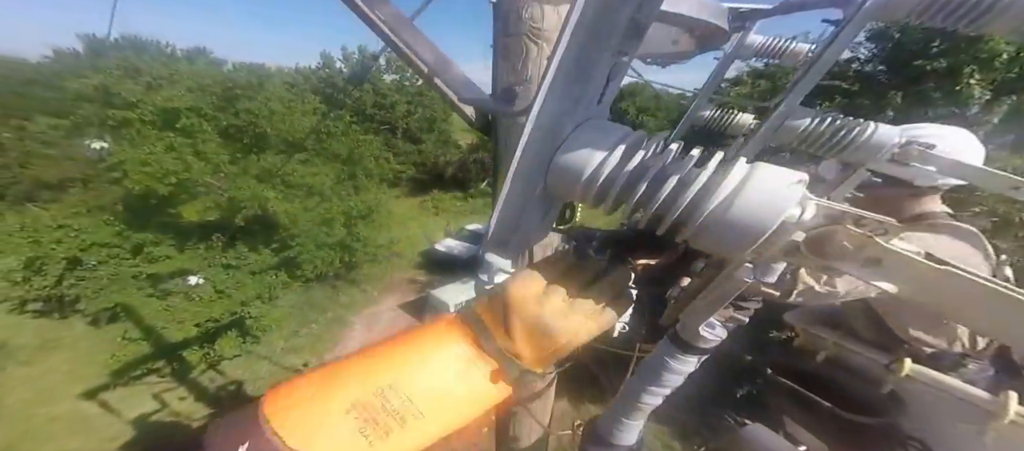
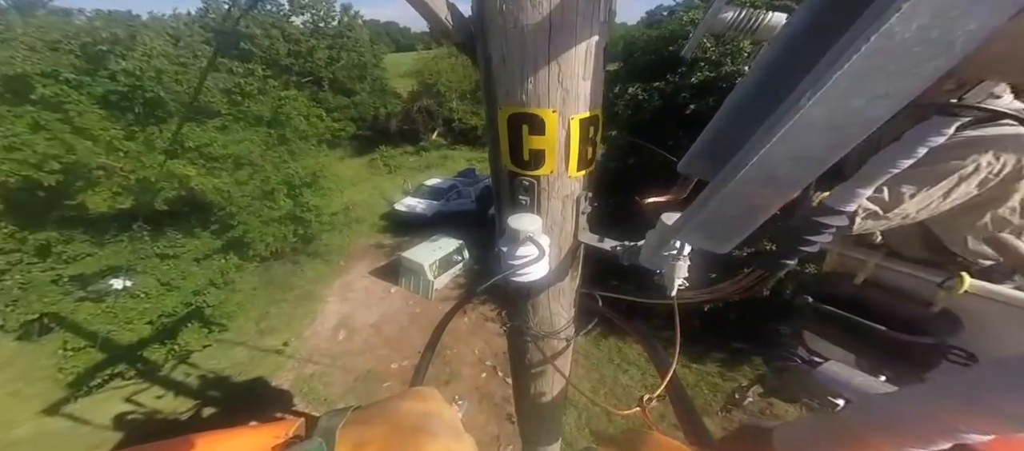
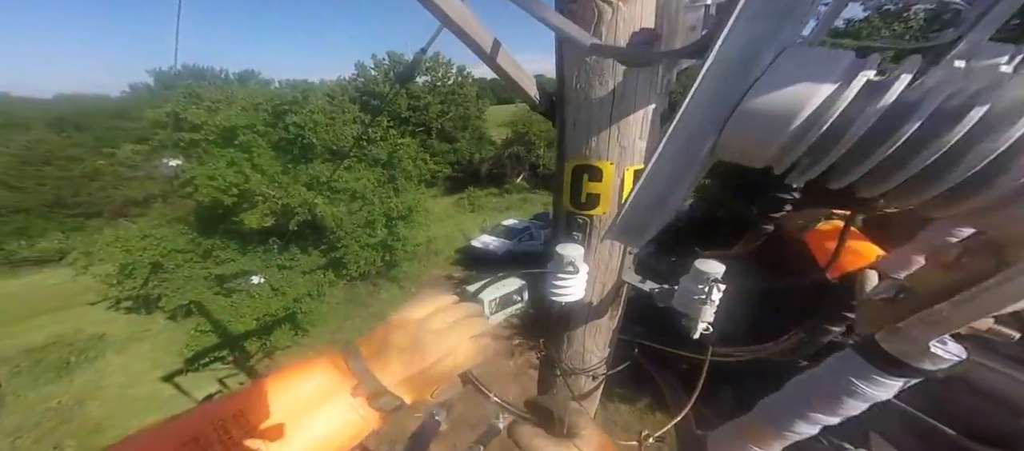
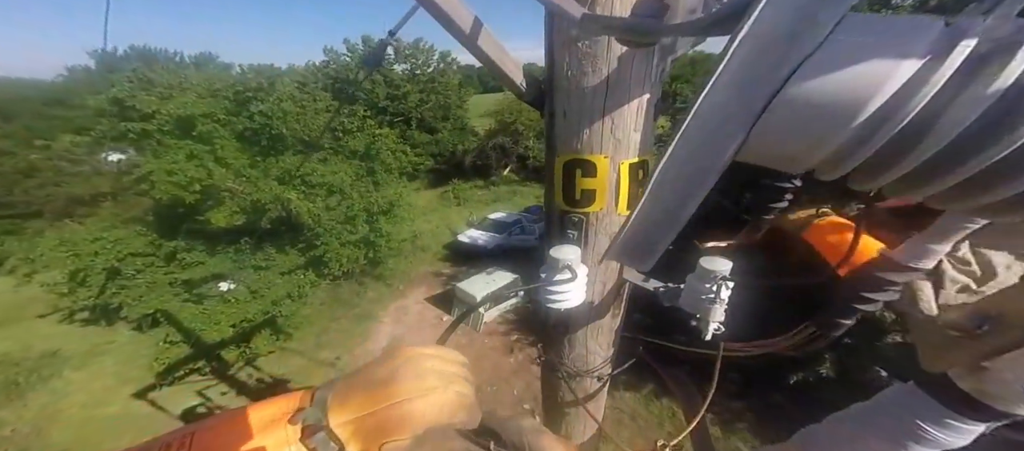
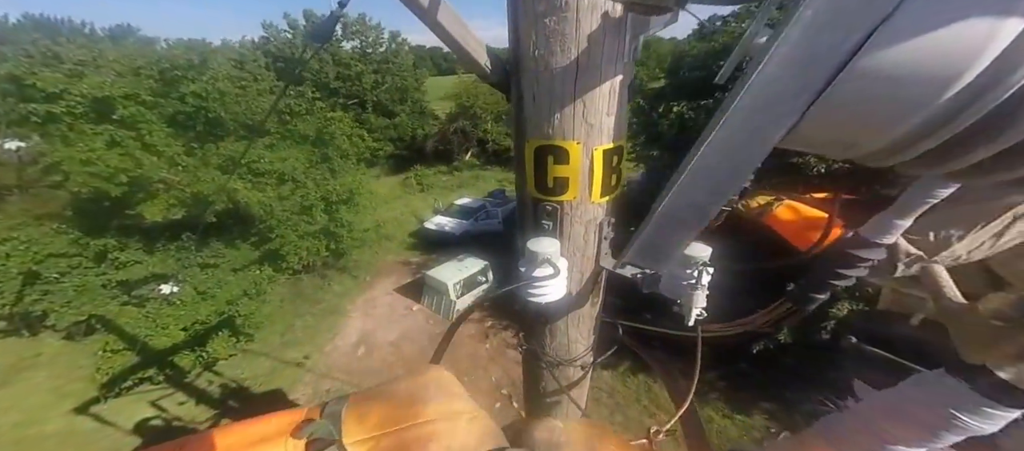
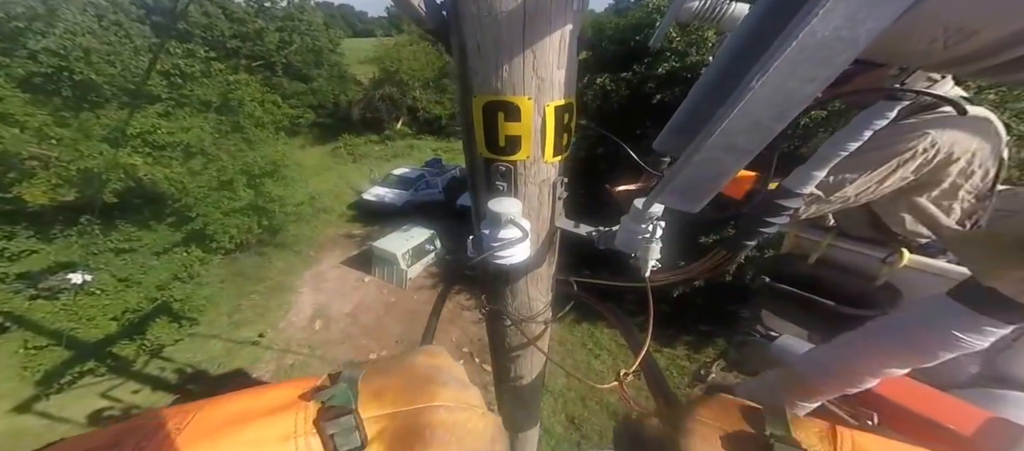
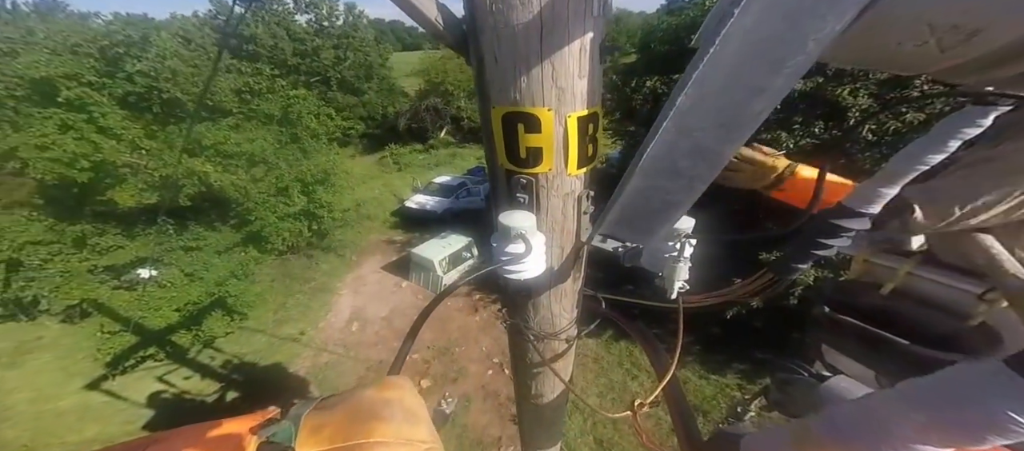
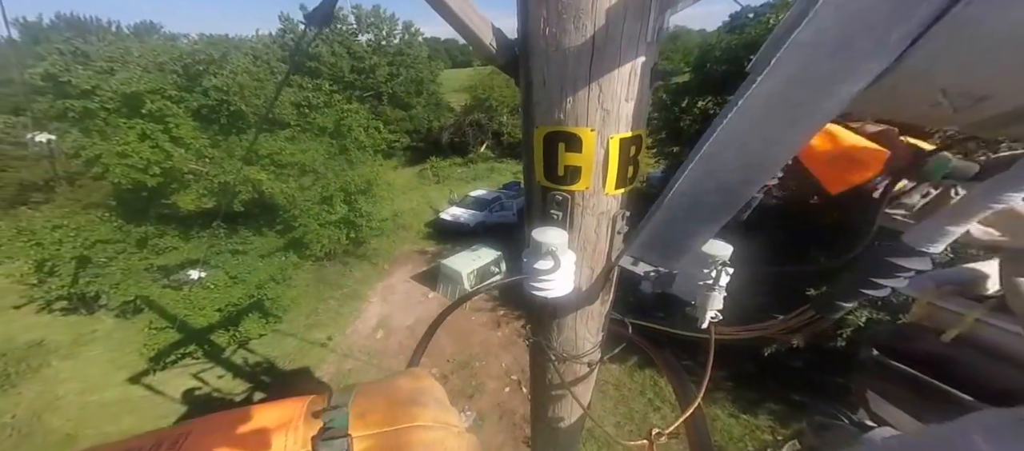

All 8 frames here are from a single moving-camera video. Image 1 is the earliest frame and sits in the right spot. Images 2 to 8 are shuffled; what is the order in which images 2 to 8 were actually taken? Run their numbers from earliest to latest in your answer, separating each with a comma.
3, 4, 5, 2, 6, 7, 8
